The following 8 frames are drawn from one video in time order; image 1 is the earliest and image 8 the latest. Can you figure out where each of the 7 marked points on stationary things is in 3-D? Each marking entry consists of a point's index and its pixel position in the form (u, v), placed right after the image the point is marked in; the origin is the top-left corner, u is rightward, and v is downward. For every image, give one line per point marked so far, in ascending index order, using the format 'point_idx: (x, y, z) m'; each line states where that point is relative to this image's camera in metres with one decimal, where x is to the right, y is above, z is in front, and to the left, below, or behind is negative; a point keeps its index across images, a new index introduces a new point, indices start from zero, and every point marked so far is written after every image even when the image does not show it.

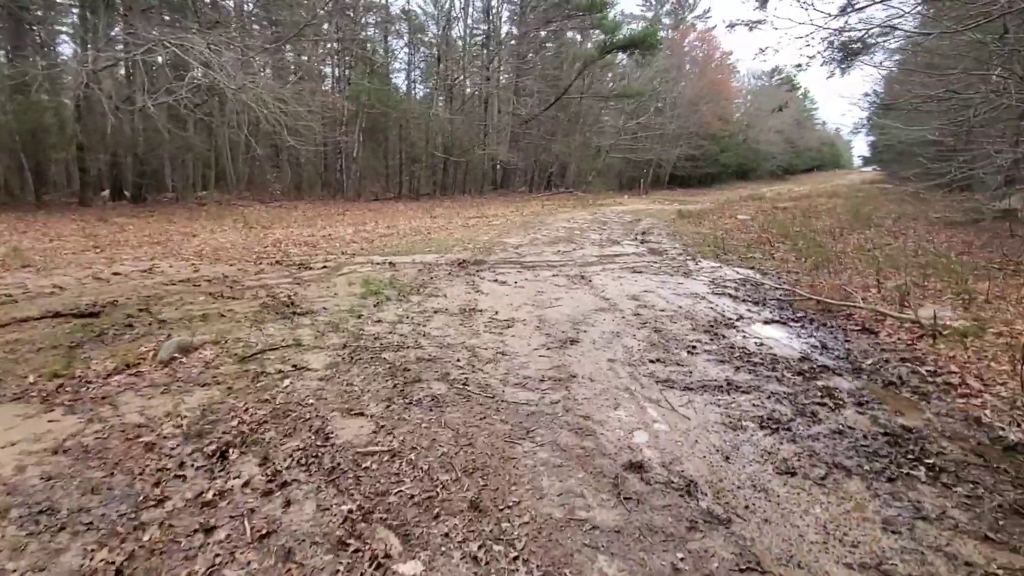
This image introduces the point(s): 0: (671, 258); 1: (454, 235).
0: (+4.3, +0.8, +14.0) m
1: (-1.9, +1.8, +16.7) m
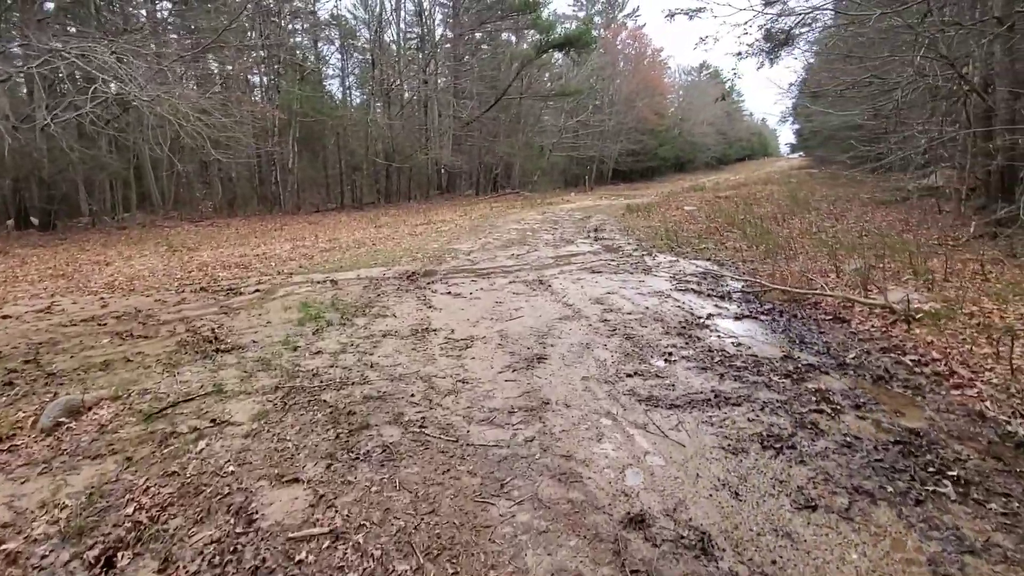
0: (+3.0, +0.9, +13.6) m
1: (-3.5, +1.4, +15.8) m
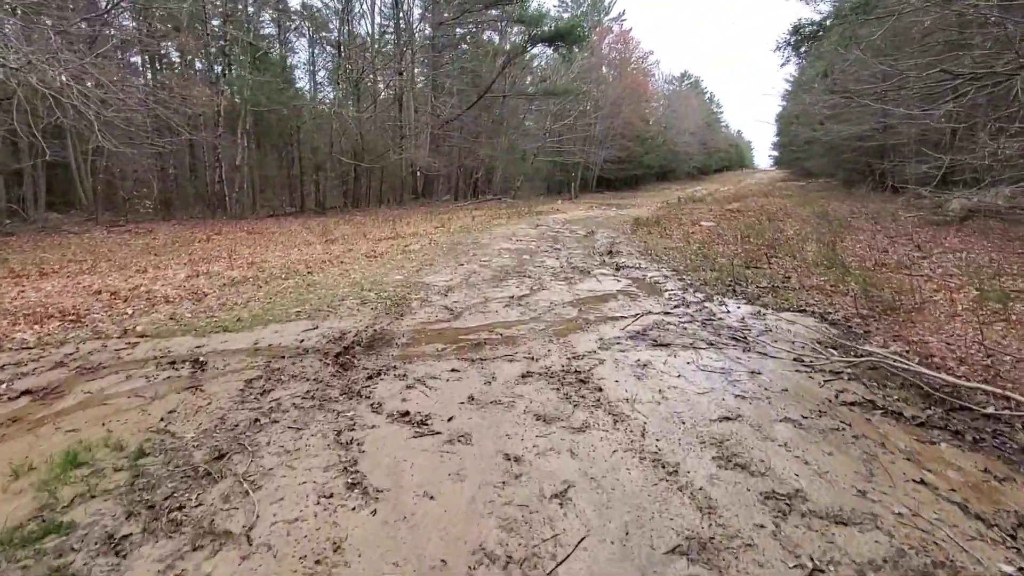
0: (+3.0, -0.2, +9.2) m
1: (-3.6, +0.3, +11.1) m
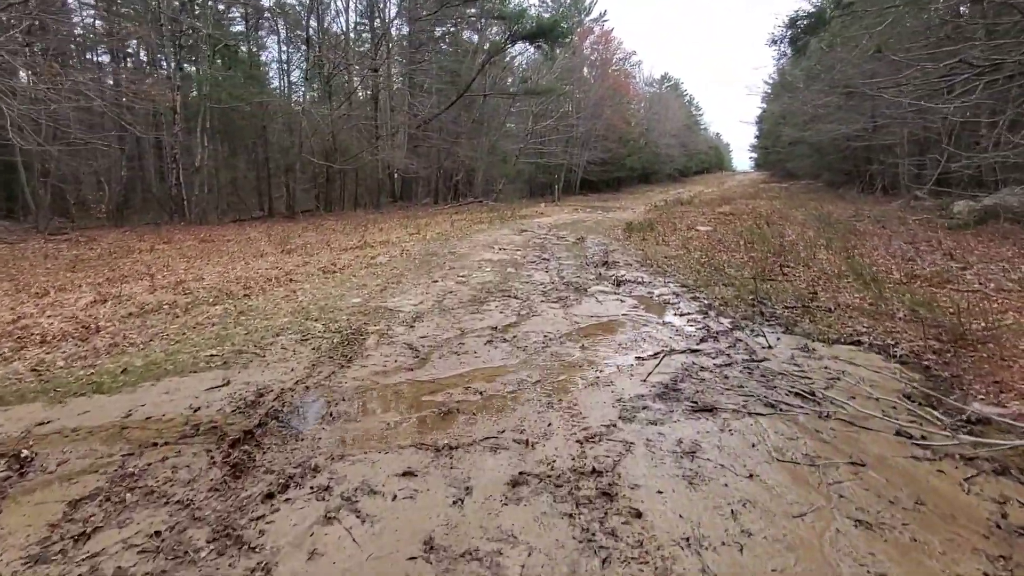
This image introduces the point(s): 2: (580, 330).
0: (+2.8, -0.6, +7.4) m
1: (-3.9, -0.2, +9.1) m
2: (+1.0, -0.6, +7.3) m
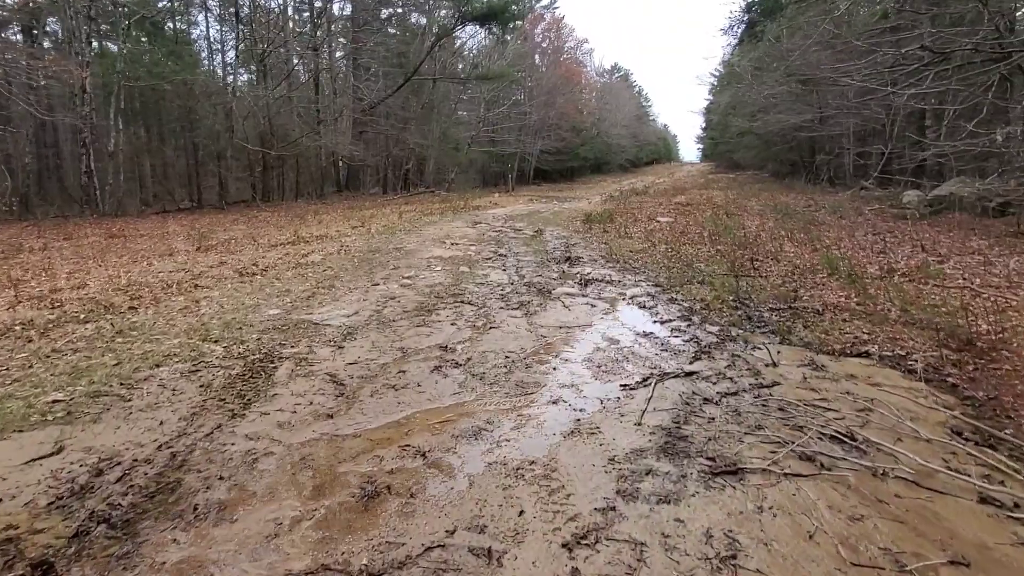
0: (+2.2, -0.7, +6.3) m
1: (-4.6, -0.3, +7.3) m
2: (+0.4, -0.7, +6.0) m
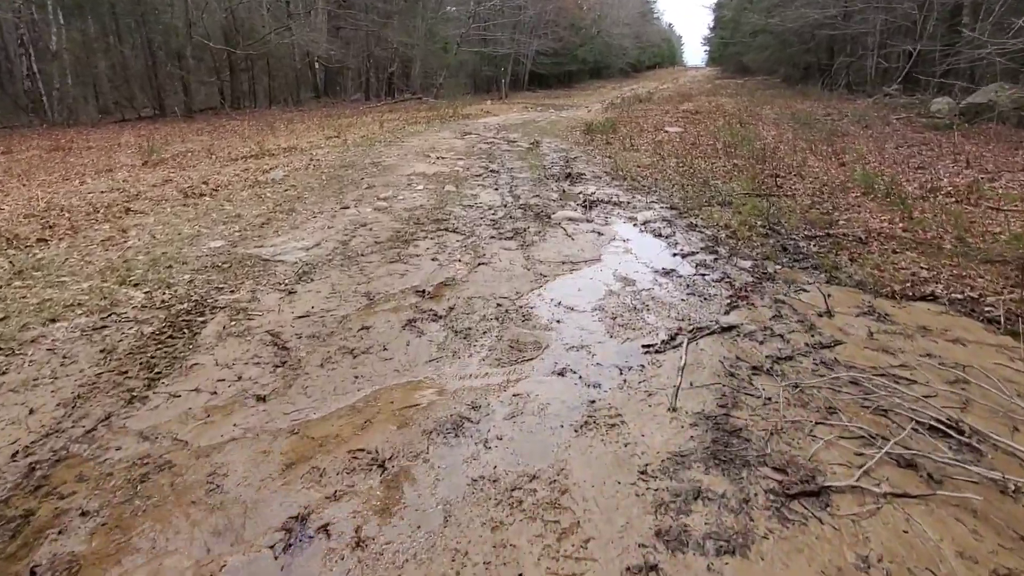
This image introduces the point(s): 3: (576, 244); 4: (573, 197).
0: (+2.1, 0.0, +5.2) m
1: (-4.7, +0.6, +6.1) m
2: (+0.4, 0.0, +4.9) m
3: (+0.8, +0.5, +6.3) m
4: (+1.1, +1.6, +8.9) m
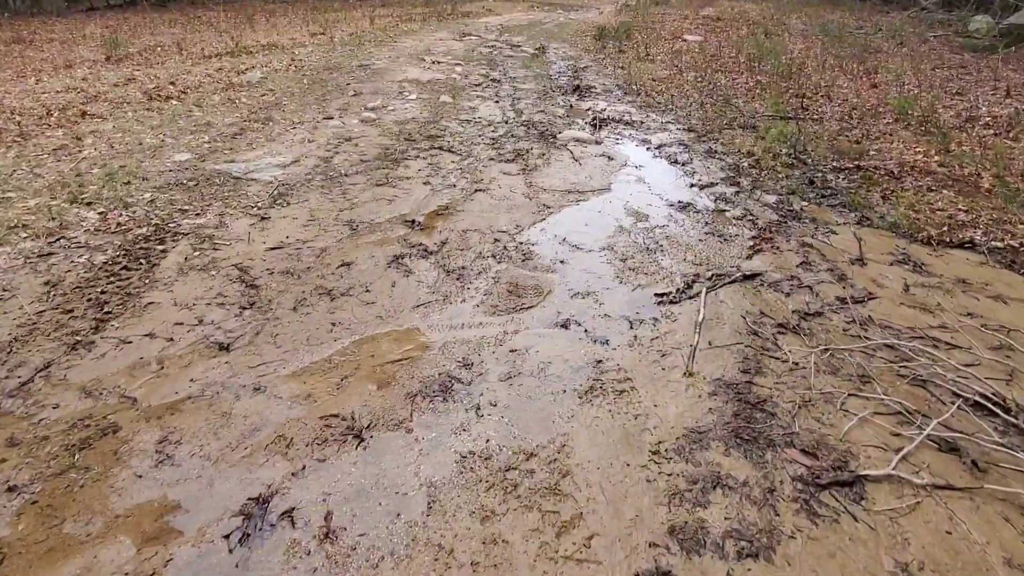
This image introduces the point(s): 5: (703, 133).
0: (+2.1, +0.6, +4.7) m
1: (-4.7, +1.5, +5.4) m
2: (+0.4, +0.6, +4.4) m
3: (+0.8, +1.3, +5.7) m
4: (+1.1, +2.8, +8.1) m
5: (+2.8, +2.2, +7.4) m
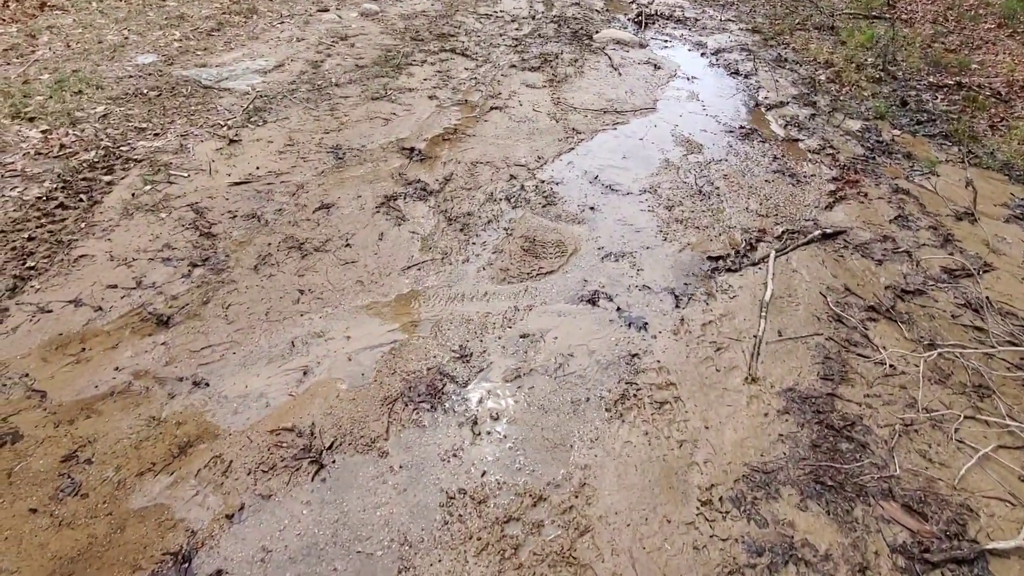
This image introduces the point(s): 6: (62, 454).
0: (+2.3, +1.0, +3.8) m
1: (-4.4, +2.2, +4.6) m
2: (+0.5, +0.9, +3.6) m
3: (+1.0, +1.9, +4.7) m
4: (+1.5, +3.8, +6.8) m
5: (+3.1, +3.0, +6.1) m
6: (-1.6, -0.6, +1.8) m
